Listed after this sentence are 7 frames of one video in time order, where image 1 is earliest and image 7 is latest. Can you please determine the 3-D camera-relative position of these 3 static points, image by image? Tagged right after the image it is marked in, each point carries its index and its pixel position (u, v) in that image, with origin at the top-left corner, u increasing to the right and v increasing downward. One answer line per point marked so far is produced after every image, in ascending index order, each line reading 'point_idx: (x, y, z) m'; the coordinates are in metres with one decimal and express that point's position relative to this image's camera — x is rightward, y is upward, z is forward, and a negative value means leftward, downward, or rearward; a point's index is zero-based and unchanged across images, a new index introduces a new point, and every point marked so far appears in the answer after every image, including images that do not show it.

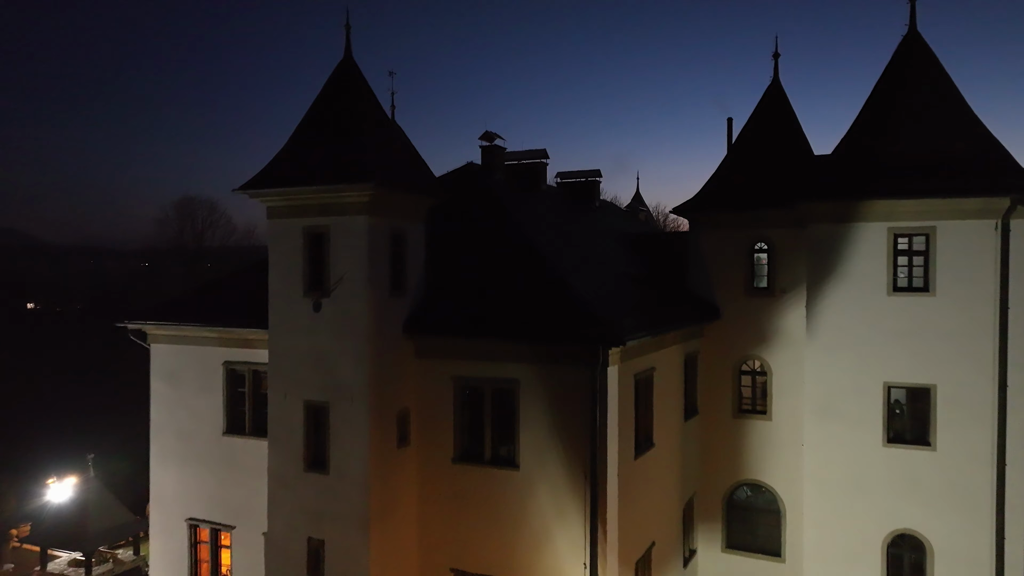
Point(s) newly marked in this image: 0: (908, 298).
0: (+4.6, -0.1, +13.7) m
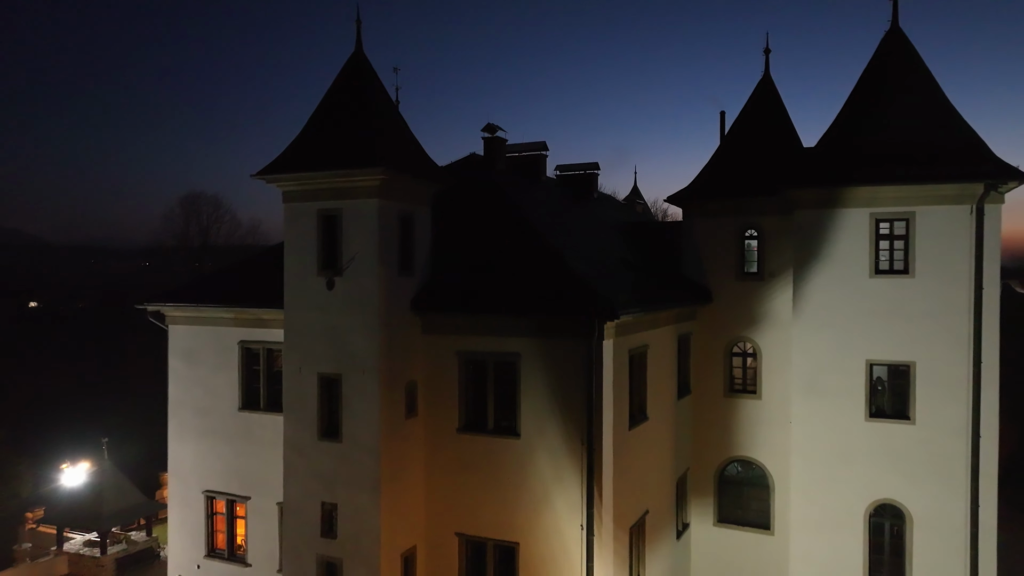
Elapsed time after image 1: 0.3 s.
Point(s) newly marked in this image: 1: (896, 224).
0: (+4.6, +0.1, +14.5) m
1: (+4.7, +0.8, +14.5) m
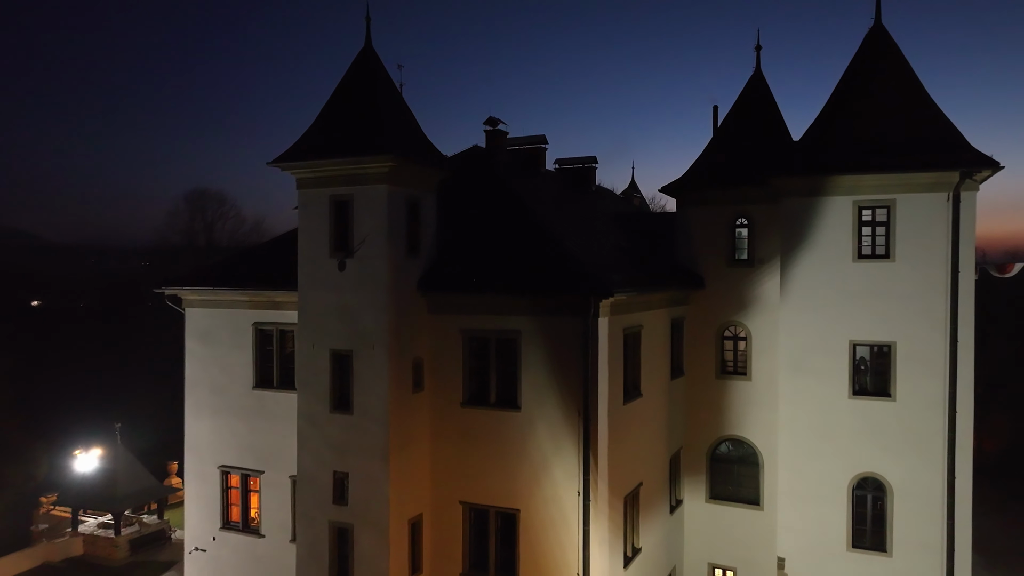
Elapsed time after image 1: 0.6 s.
0: (+4.6, +0.3, +15.3) m
1: (+4.7, +1.0, +15.3) m
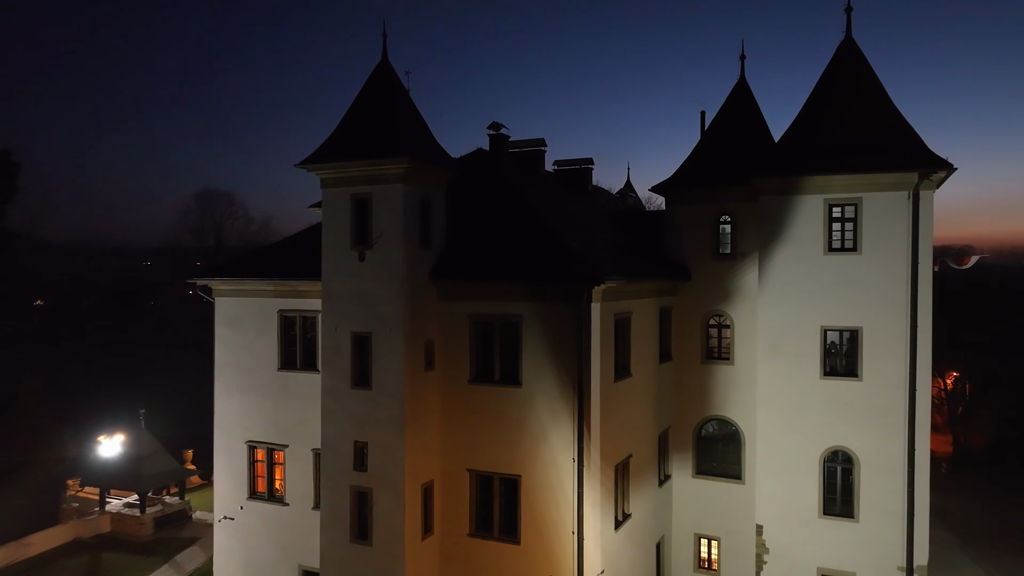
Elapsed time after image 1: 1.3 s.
0: (+4.7, +0.5, +16.8) m
1: (+4.8, +1.1, +16.8) m
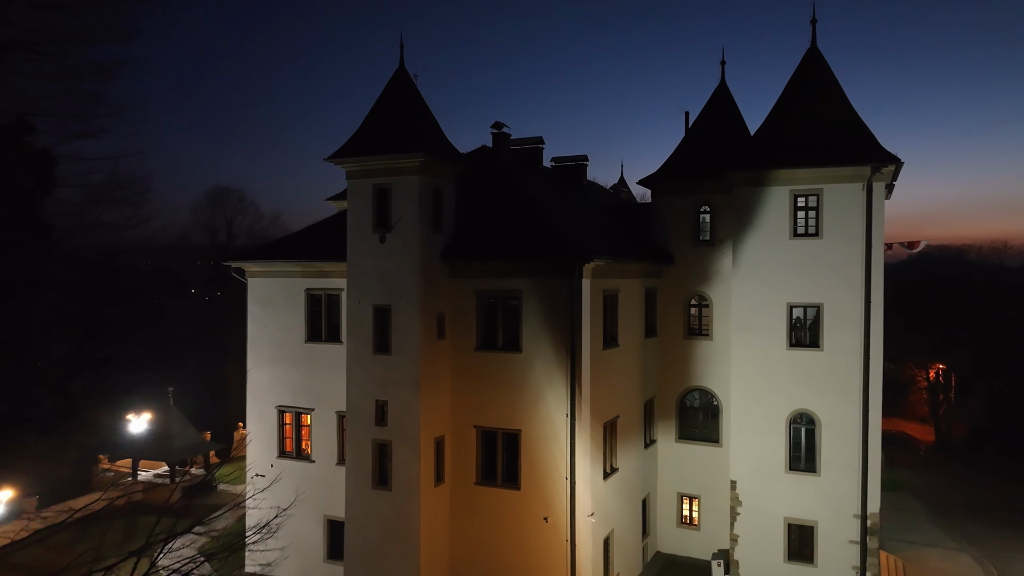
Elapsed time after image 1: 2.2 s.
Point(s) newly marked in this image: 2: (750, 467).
0: (+4.7, +0.8, +19.0) m
1: (+4.8, +1.4, +19.0) m
2: (+4.0, -3.0, +19.6) m
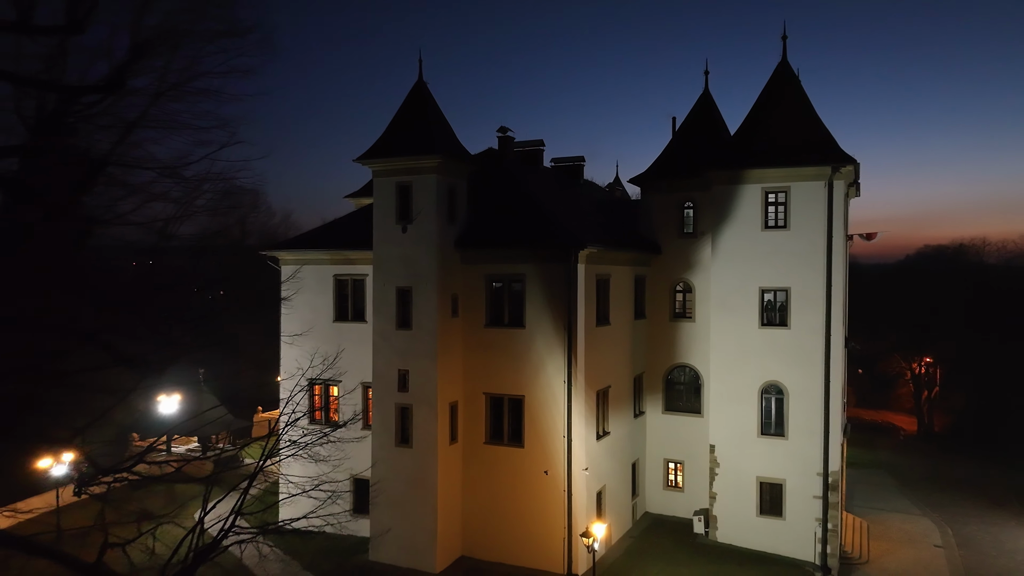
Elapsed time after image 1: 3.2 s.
0: (+4.8, +1.0, +21.5) m
1: (+4.9, +1.7, +21.5) m
2: (+4.0, -2.7, +22.1) m
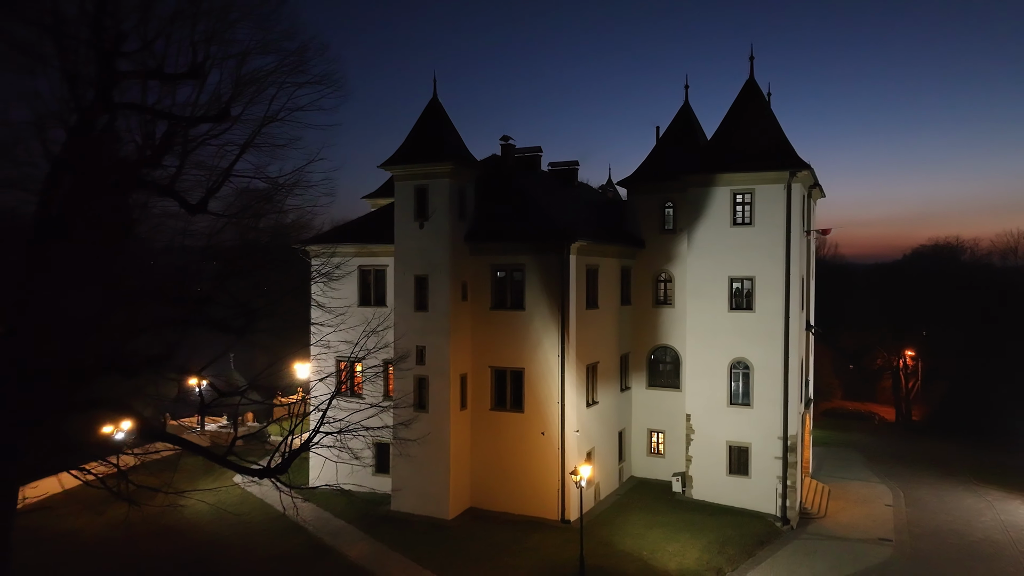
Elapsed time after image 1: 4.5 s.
0: (+4.8, +1.3, +24.8) m
1: (+4.9, +1.9, +24.8) m
2: (+4.1, -2.5, +25.4) m
